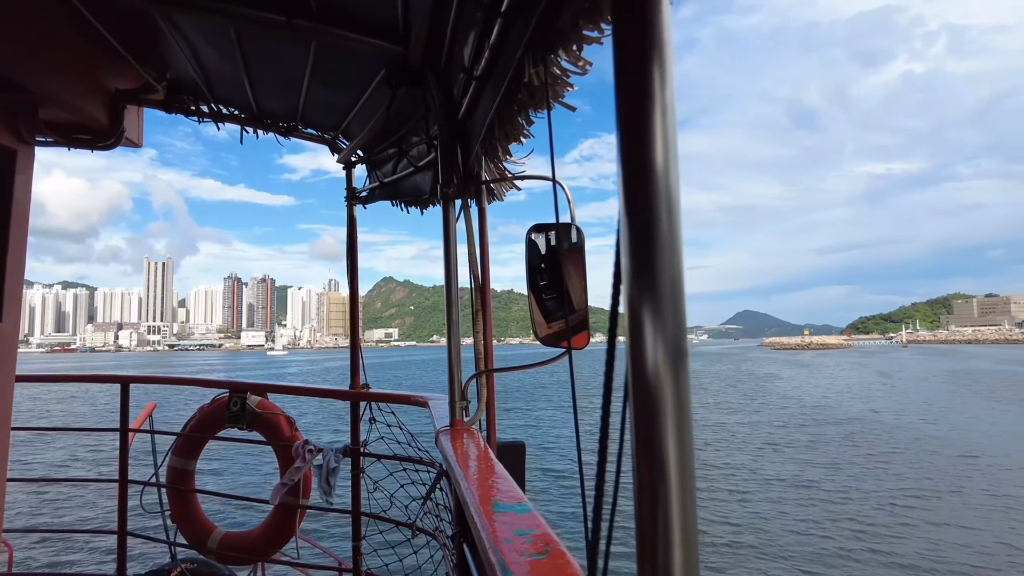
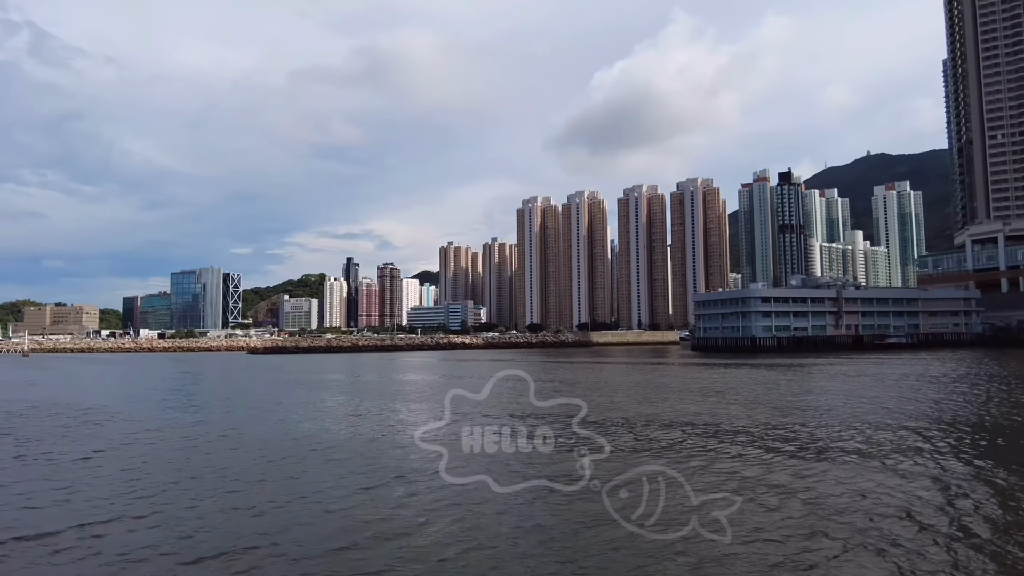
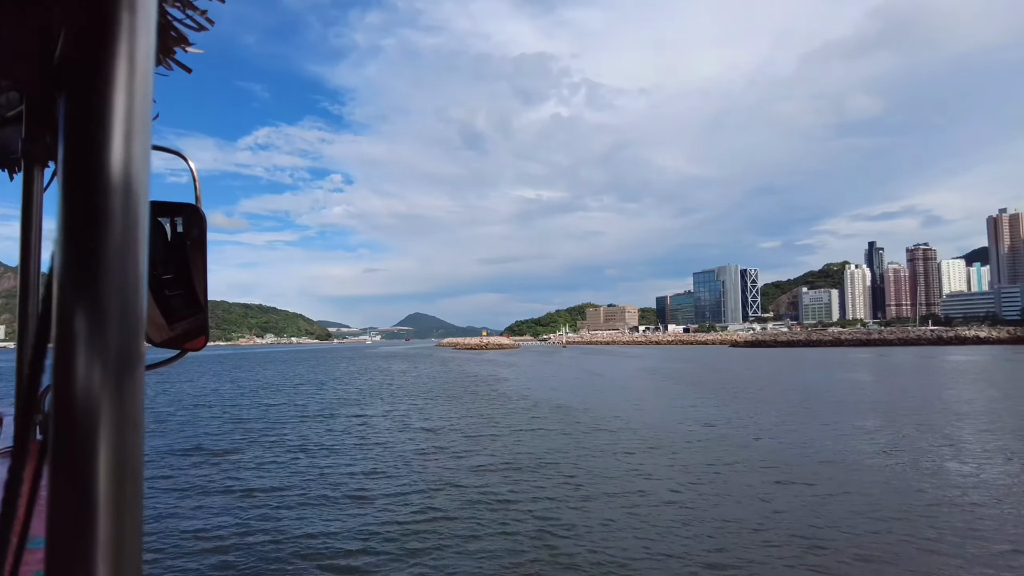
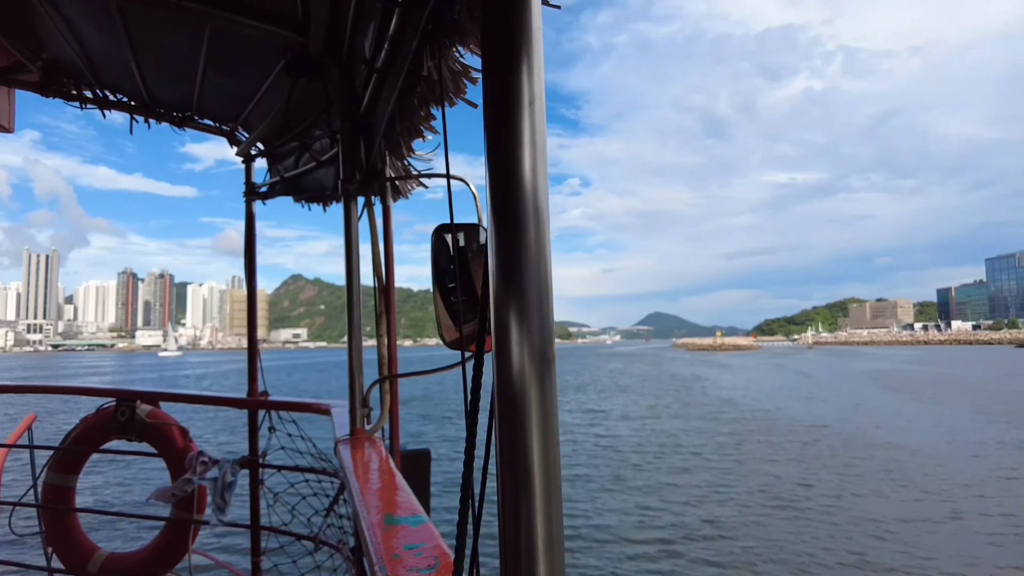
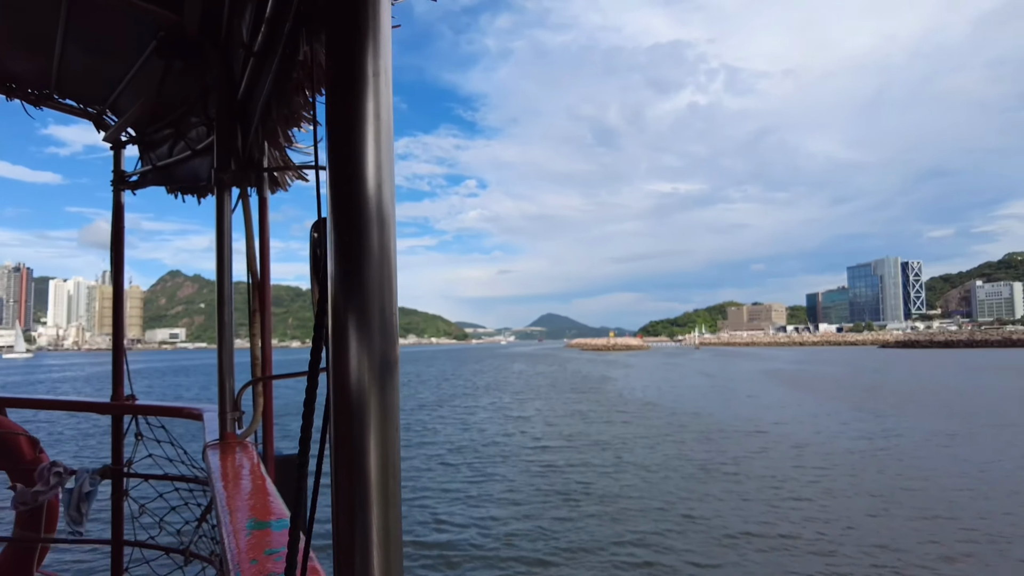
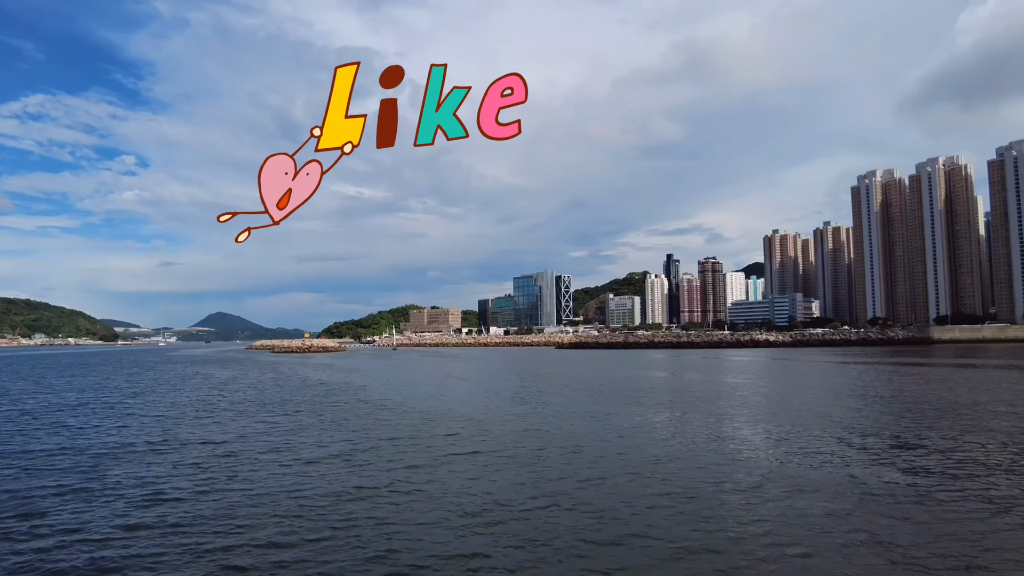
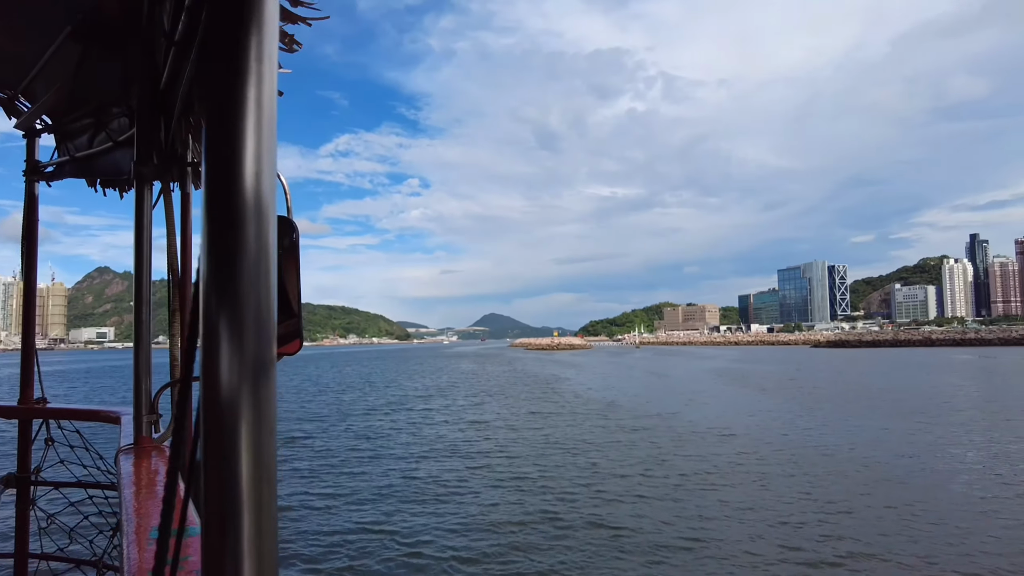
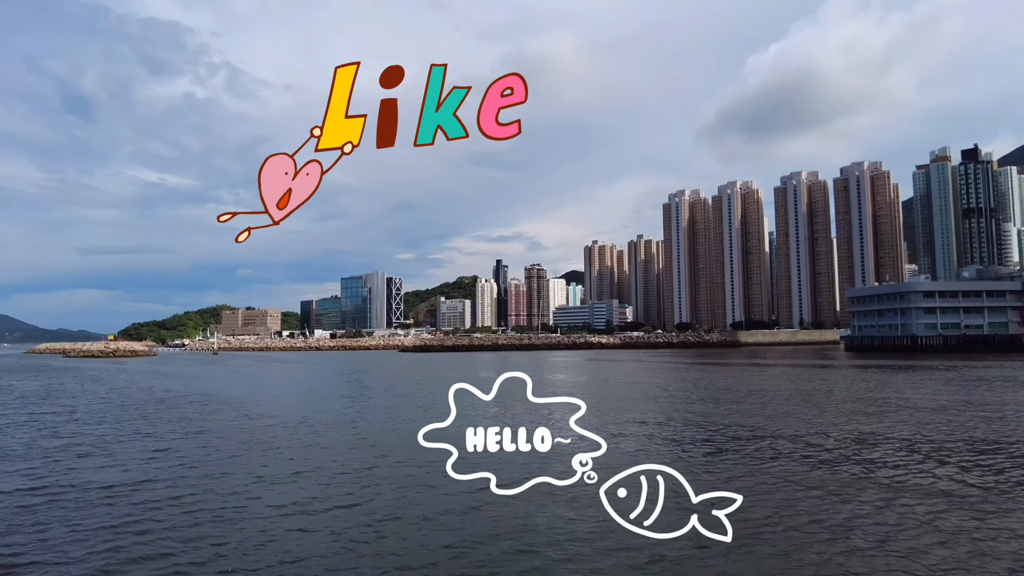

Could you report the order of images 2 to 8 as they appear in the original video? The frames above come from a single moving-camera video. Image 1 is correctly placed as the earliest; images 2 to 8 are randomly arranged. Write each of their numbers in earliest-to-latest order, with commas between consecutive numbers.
4, 5, 7, 3, 6, 8, 2
